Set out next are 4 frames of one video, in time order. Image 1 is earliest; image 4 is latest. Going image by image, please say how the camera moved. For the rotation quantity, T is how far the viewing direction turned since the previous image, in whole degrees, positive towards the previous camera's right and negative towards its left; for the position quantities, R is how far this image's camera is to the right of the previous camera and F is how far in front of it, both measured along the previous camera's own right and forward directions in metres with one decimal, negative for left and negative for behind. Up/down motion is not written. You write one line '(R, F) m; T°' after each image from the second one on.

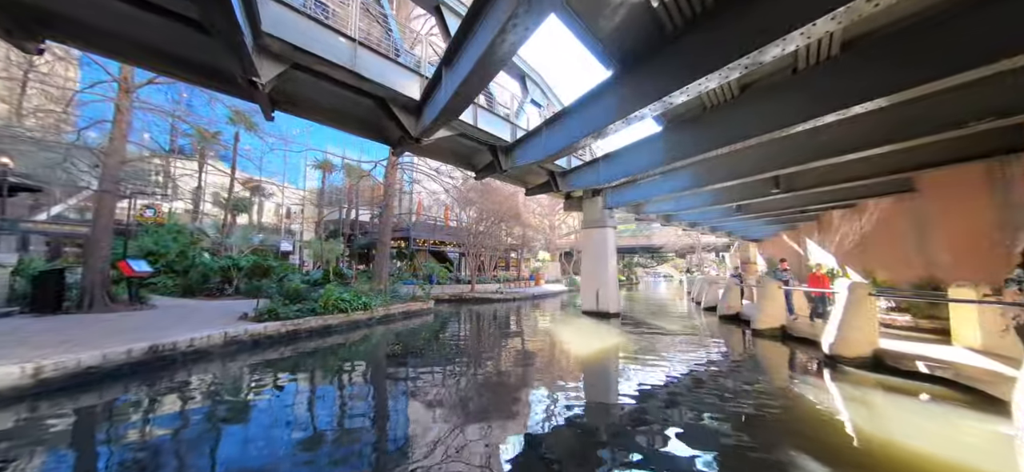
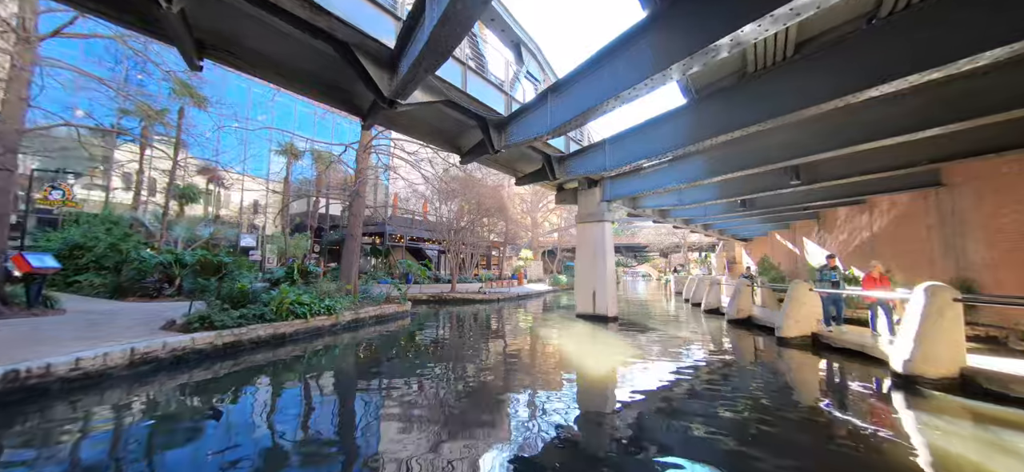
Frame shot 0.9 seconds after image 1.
(-0.3, +1.1) m; +3°
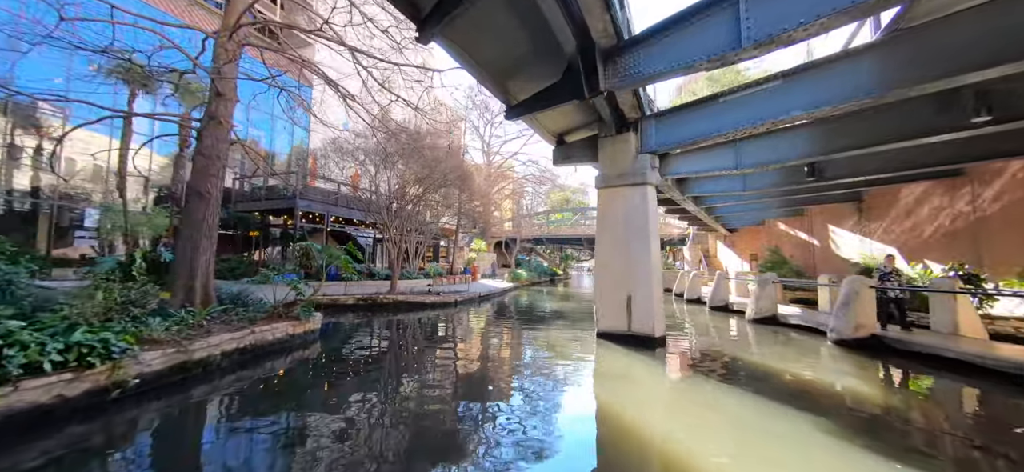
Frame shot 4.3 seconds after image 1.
(-0.7, +3.8) m; +10°
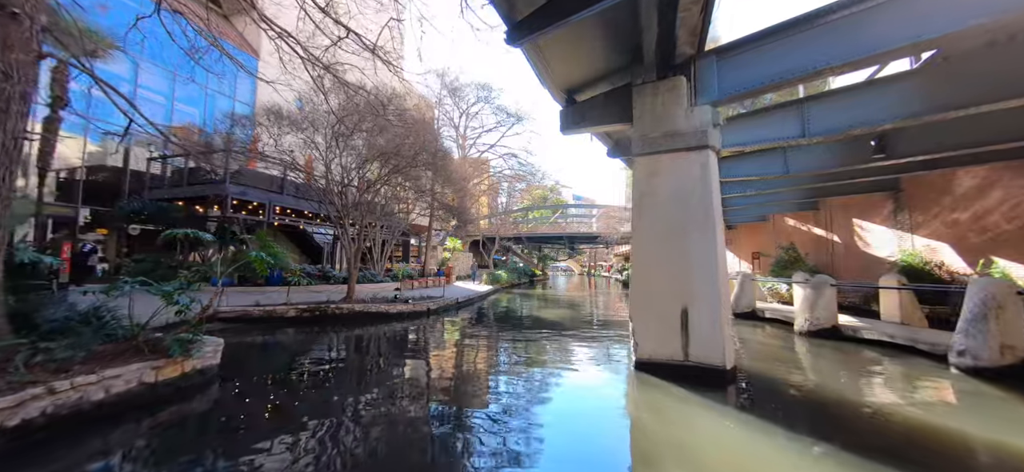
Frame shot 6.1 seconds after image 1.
(-0.3, +1.9) m; +5°
